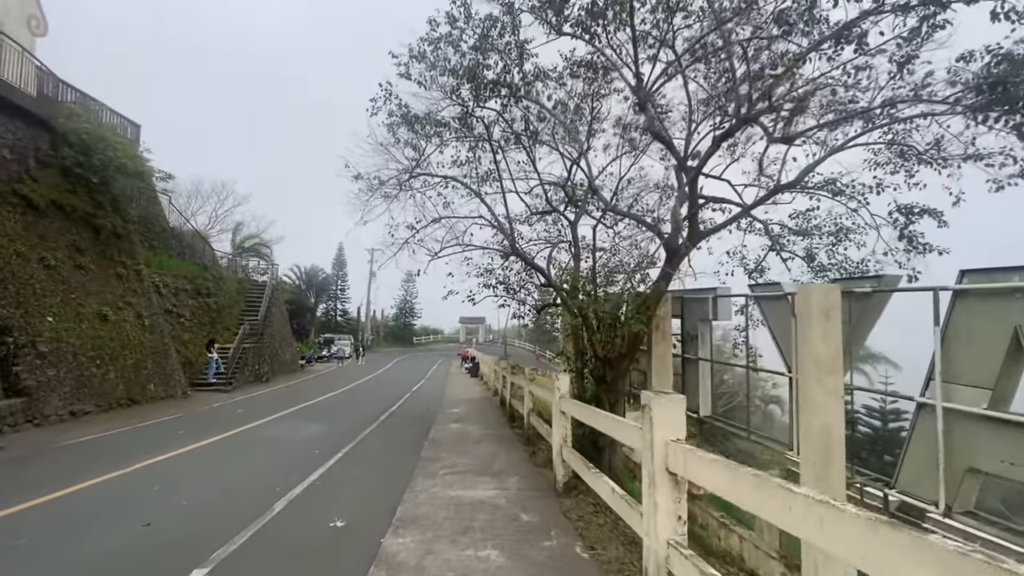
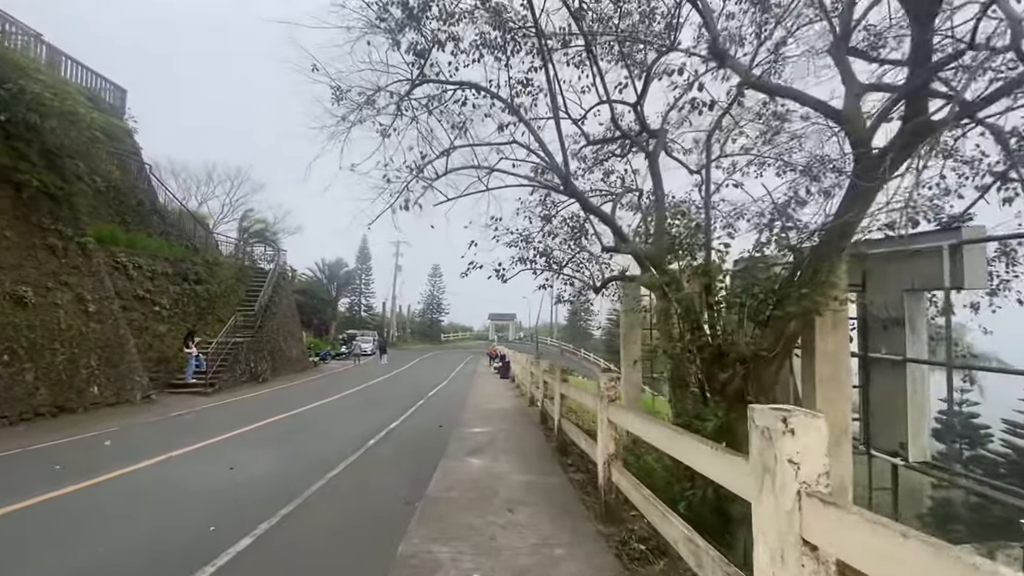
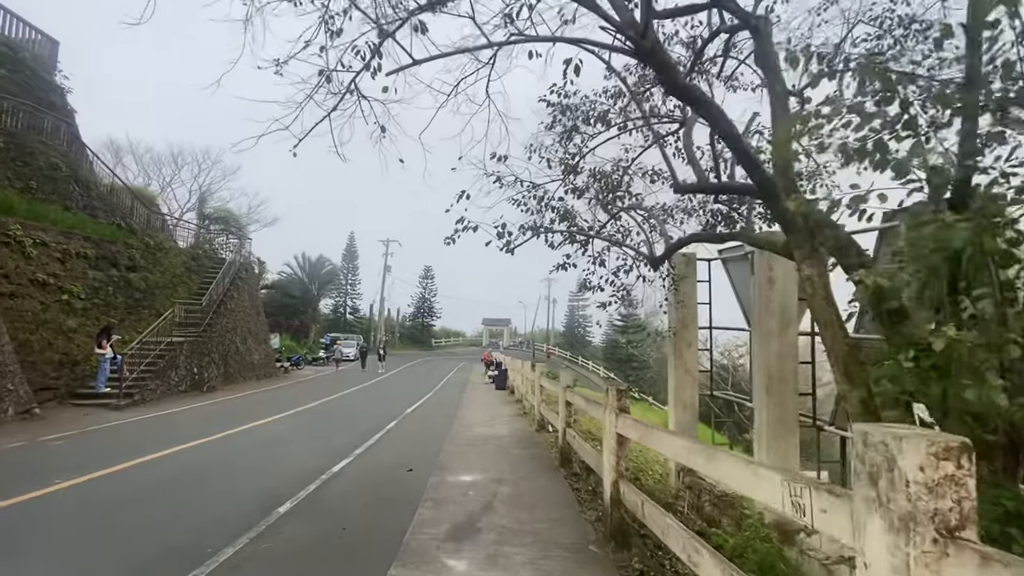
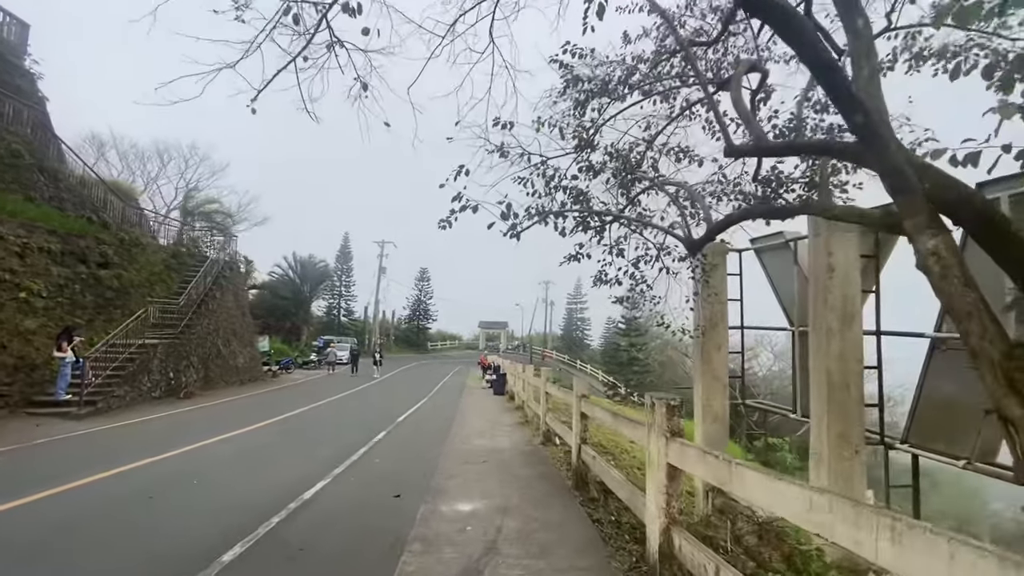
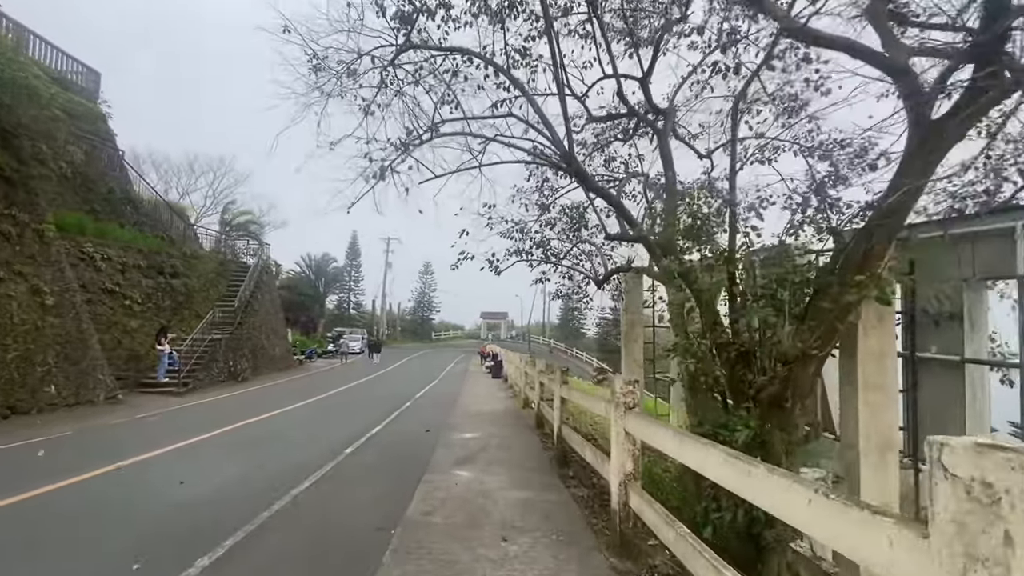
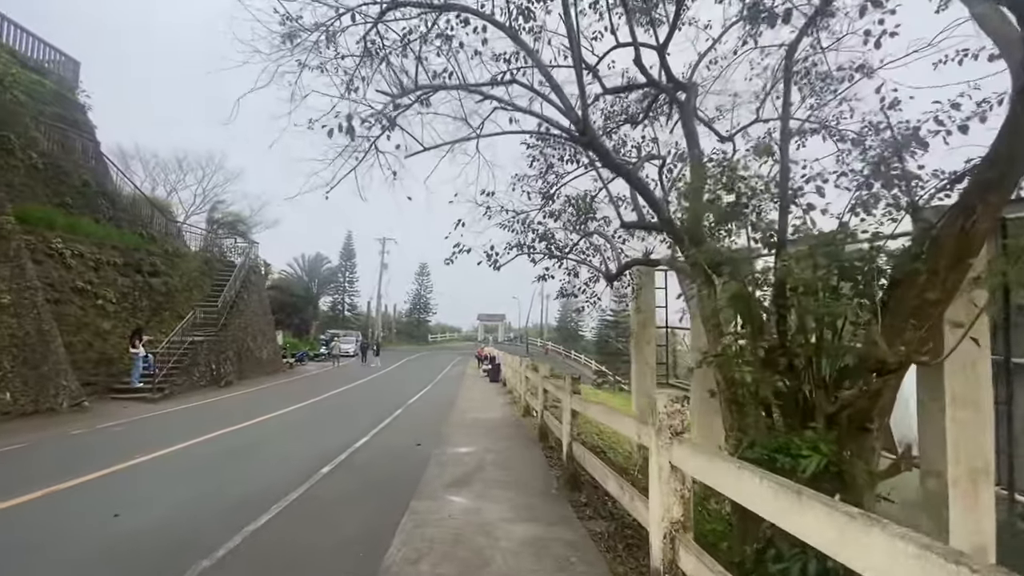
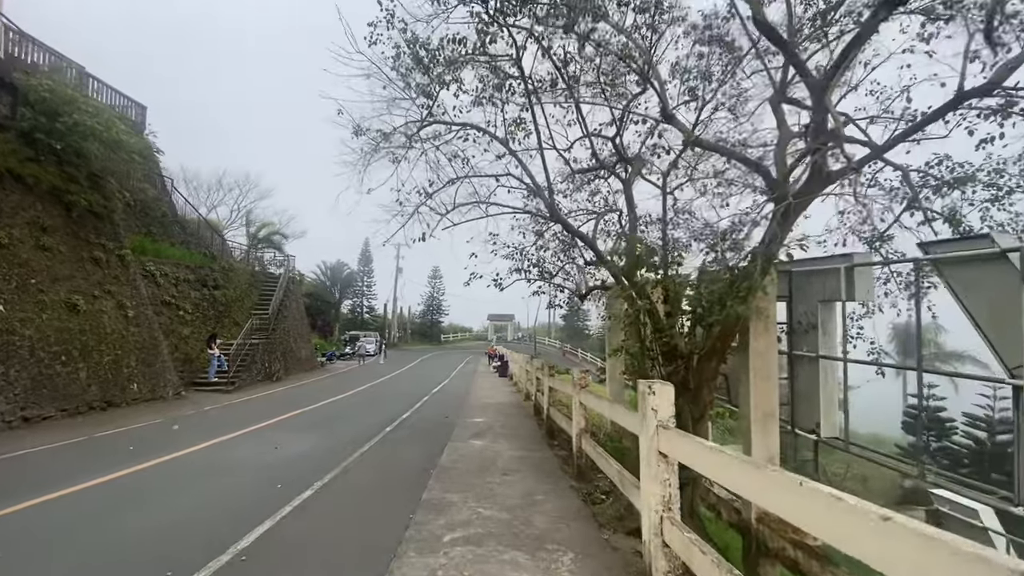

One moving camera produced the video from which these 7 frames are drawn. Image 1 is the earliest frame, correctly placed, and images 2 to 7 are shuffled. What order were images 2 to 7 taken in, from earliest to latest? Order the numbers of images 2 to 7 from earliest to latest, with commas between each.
7, 2, 5, 6, 3, 4
